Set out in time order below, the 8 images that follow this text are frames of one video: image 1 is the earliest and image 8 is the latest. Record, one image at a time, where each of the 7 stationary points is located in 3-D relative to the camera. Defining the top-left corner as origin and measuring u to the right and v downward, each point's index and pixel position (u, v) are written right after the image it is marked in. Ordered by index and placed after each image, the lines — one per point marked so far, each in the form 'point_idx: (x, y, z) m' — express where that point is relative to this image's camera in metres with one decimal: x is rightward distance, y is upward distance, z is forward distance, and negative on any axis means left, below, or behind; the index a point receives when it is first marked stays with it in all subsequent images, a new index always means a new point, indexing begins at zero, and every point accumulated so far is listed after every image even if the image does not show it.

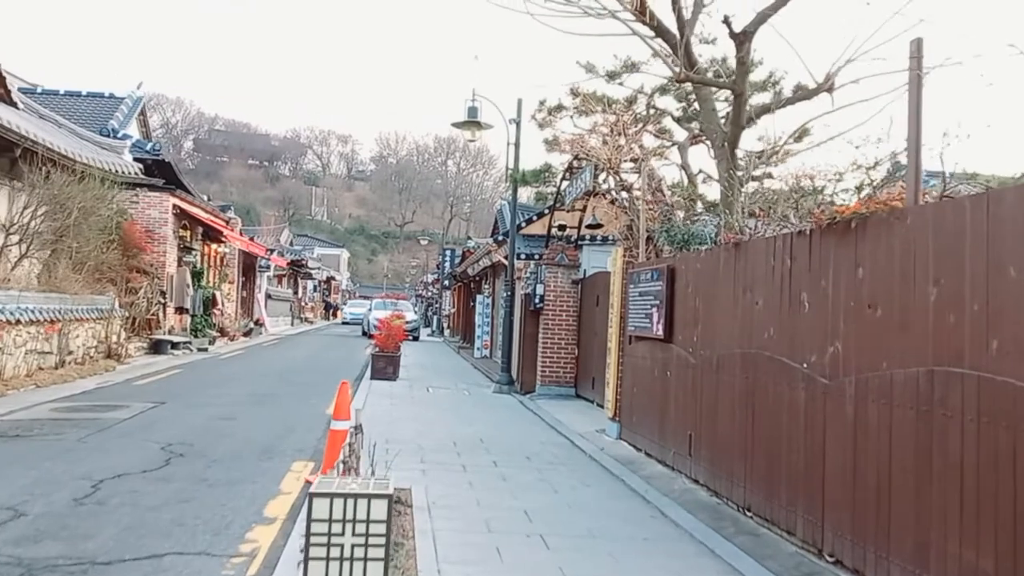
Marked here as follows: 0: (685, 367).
0: (+1.6, -0.7, +7.8) m
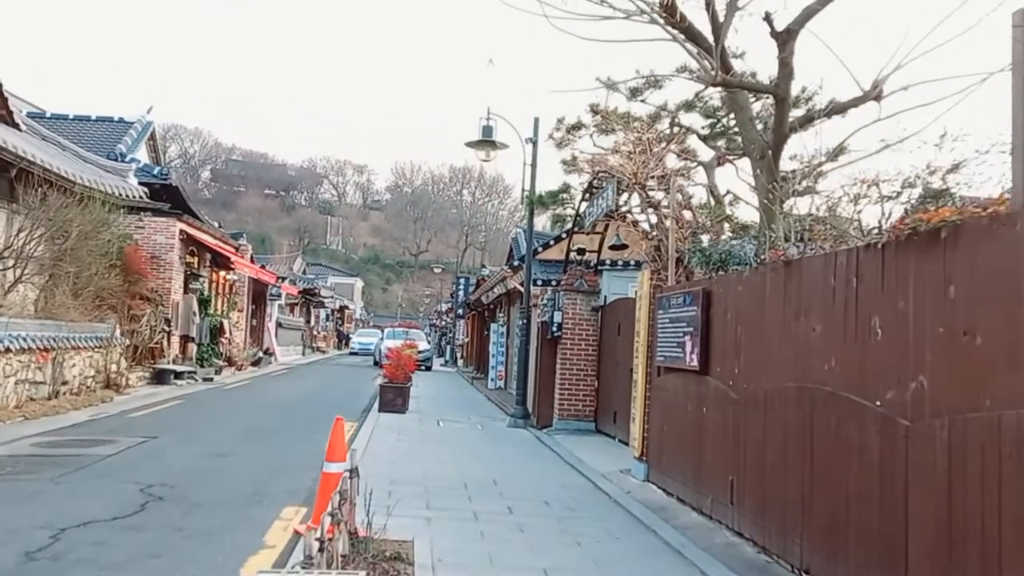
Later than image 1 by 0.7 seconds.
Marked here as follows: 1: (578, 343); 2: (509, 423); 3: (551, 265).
0: (+1.7, -0.9, +6.9) m
1: (+1.2, -0.9, +14.2) m
2: (0.0, -2.4, +15.0) m
3: (+0.8, +0.5, +17.0) m
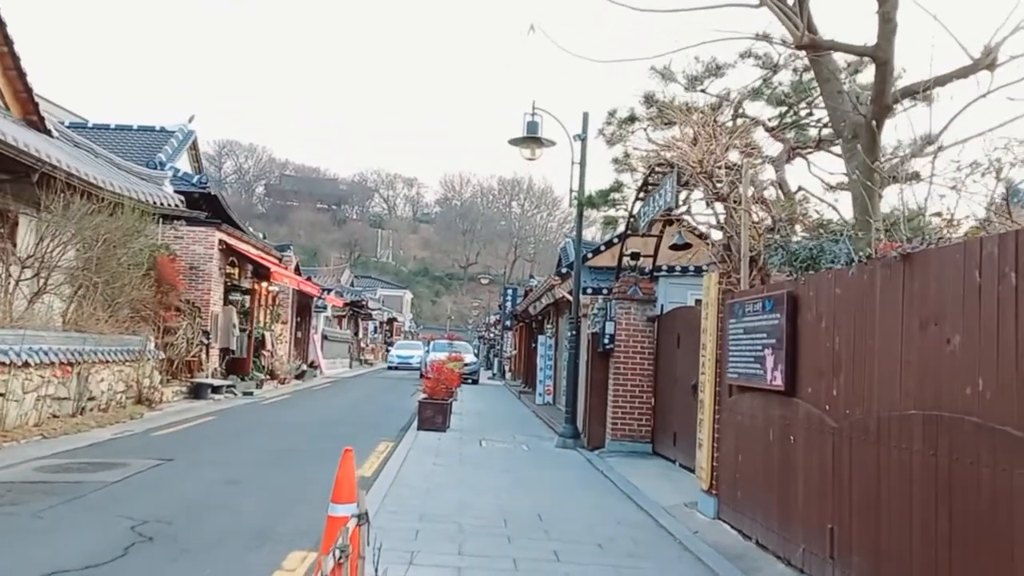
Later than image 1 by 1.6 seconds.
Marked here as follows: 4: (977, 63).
0: (+2.1, -1.0, +5.6) m
1: (+1.9, -1.1, +13.0) m
2: (+0.8, -2.6, +13.8) m
3: (+1.7, +0.3, +15.8) m
4: (+4.1, +2.0, +7.4) m
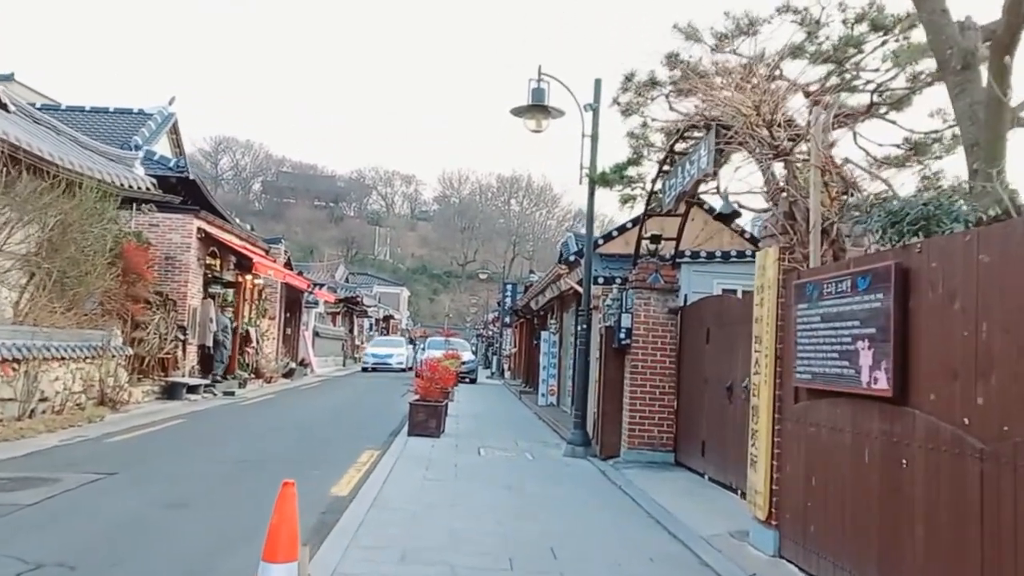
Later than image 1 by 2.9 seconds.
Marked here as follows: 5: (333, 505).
0: (+2.1, -0.8, +4.0) m
1: (+1.9, -0.9, +11.4) m
2: (+0.8, -2.4, +12.2) m
3: (+1.7, +0.5, +14.2) m
4: (+4.1, +2.1, +5.8) m
5: (-1.7, -2.0, +7.8) m
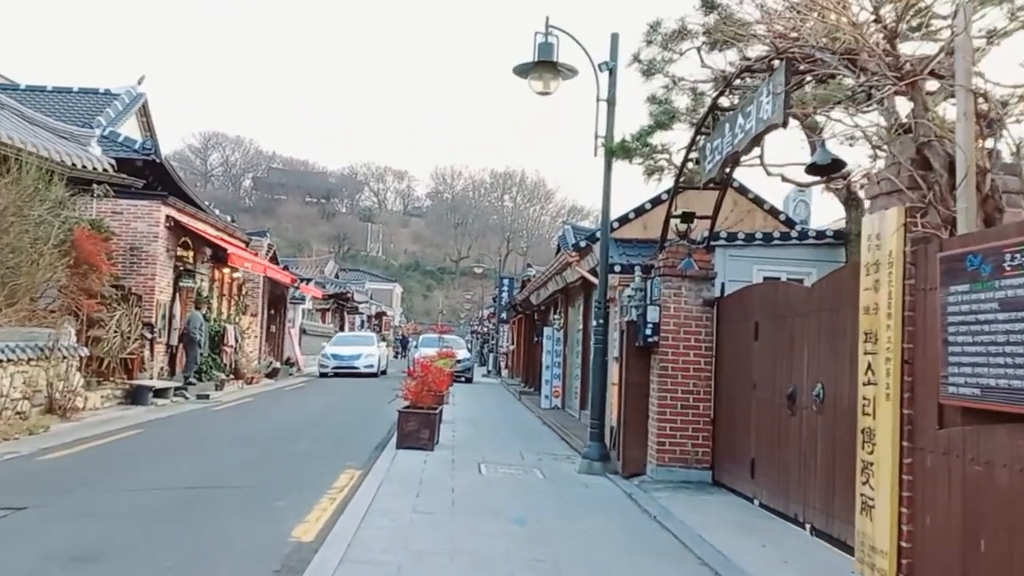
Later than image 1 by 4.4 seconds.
0: (+2.2, -0.7, +2.2) m
1: (+2.0, -0.8, +9.6) m
2: (+0.9, -2.2, +10.4) m
3: (+1.8, +0.6, +12.4) m
4: (+4.3, +2.3, +4.0) m
5: (-1.6, -1.9, +6.0) m
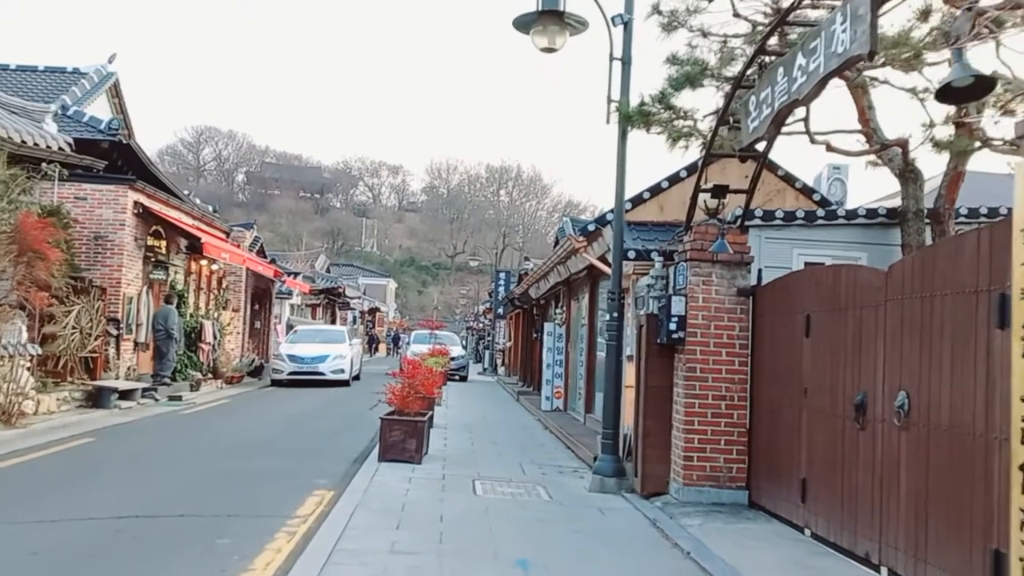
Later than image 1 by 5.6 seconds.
0: (+2.3, -0.6, +0.8) m
1: (+2.0, -0.6, +8.1) m
2: (+0.9, -2.1, +9.0) m
3: (+1.8, +0.8, +10.9) m
4: (+4.3, +2.4, +2.6) m
5: (-1.5, -1.8, +4.5) m
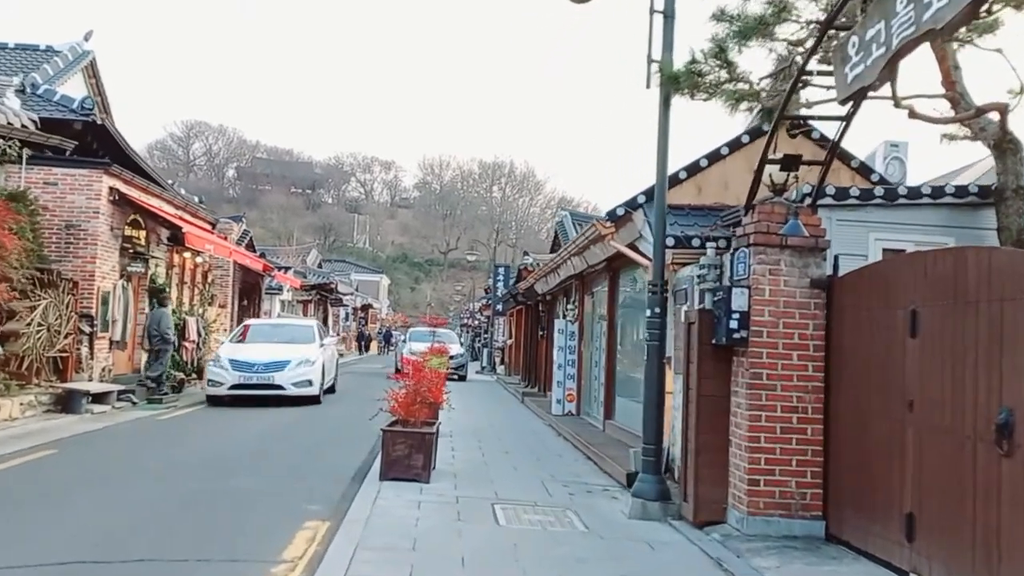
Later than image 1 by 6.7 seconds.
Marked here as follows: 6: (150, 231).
0: (+2.6, -0.5, -0.5) m
1: (+2.3, -0.5, +6.8) m
2: (+1.1, -2.0, +7.7) m
3: (+2.0, +0.9, +9.6) m
4: (+4.6, +2.4, +1.3) m
5: (-1.3, -1.7, +3.2) m
6: (-8.0, +1.3, +18.6) m
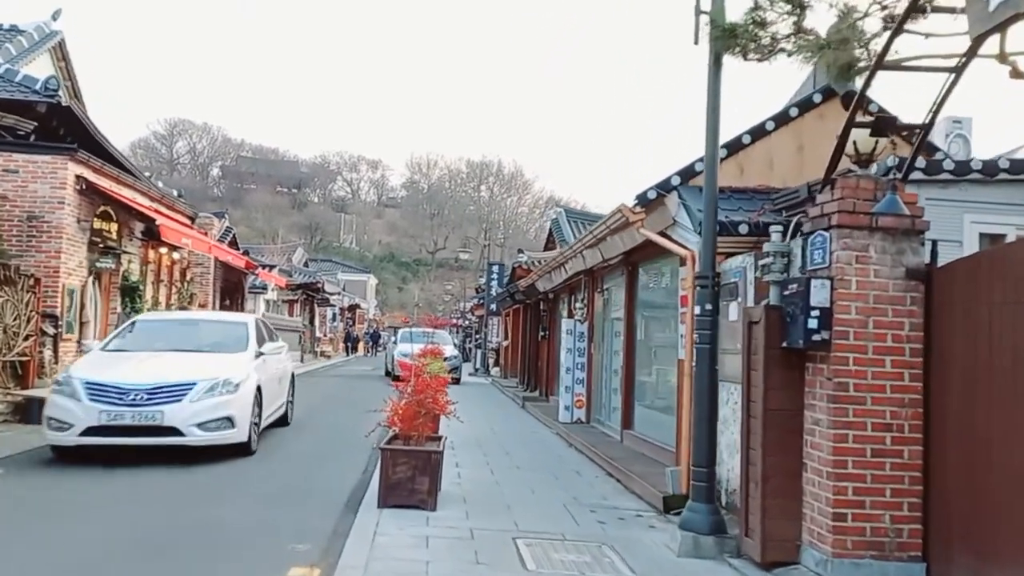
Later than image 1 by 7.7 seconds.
0: (+2.9, -0.5, -1.7) m
1: (+2.5, -0.5, +5.6) m
2: (+1.3, -2.0, +6.4) m
3: (+2.2, +0.9, +8.4) m
4: (+4.9, +2.5, +0.1) m
5: (-1.0, -1.7, +1.9) m
6: (-8.0, +1.3, +17.2) m
